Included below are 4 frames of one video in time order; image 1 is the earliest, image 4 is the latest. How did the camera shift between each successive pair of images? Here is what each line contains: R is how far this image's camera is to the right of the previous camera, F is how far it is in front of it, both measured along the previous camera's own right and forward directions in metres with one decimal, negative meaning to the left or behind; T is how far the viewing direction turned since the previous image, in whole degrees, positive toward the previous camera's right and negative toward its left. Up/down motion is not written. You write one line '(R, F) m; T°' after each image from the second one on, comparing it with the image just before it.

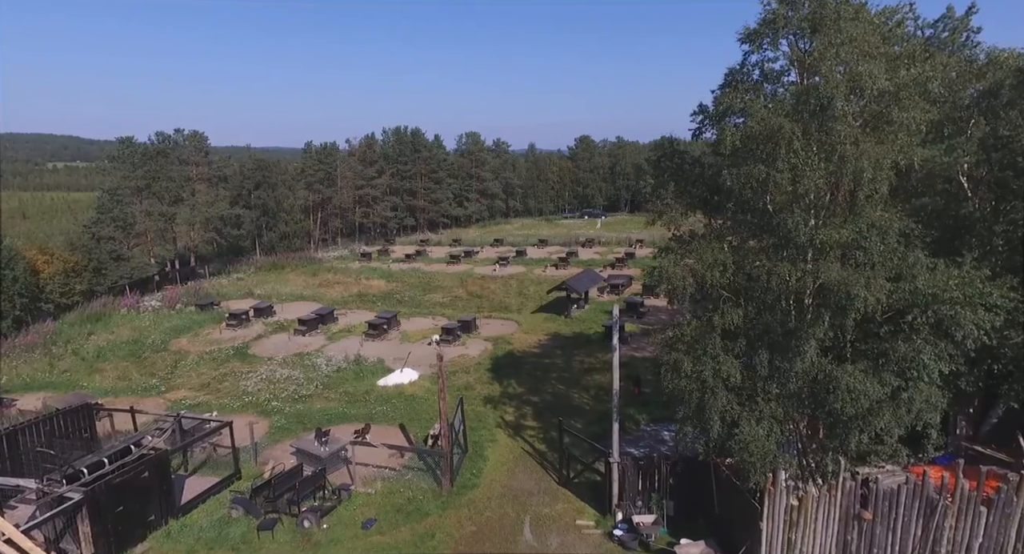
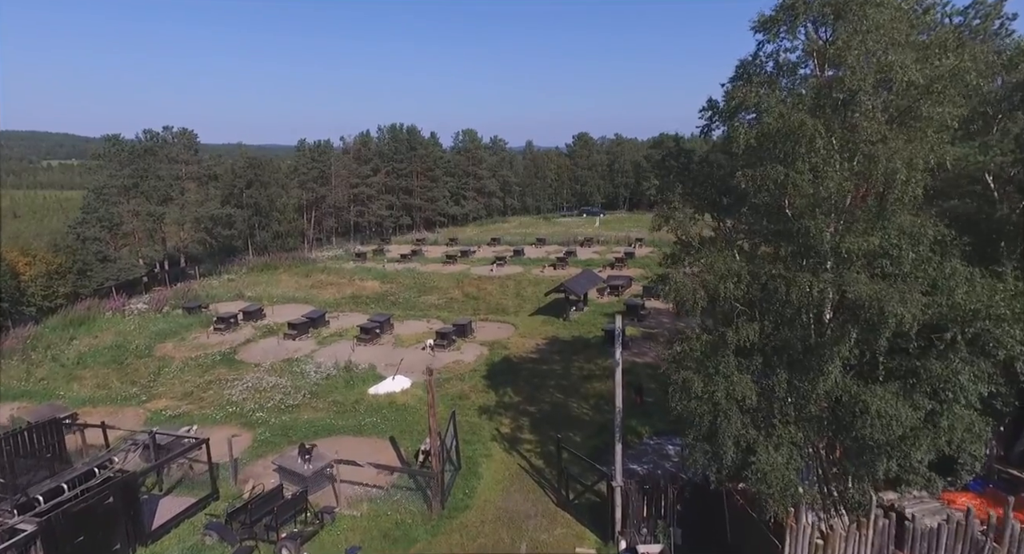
(+0.1, +0.8) m; 0°
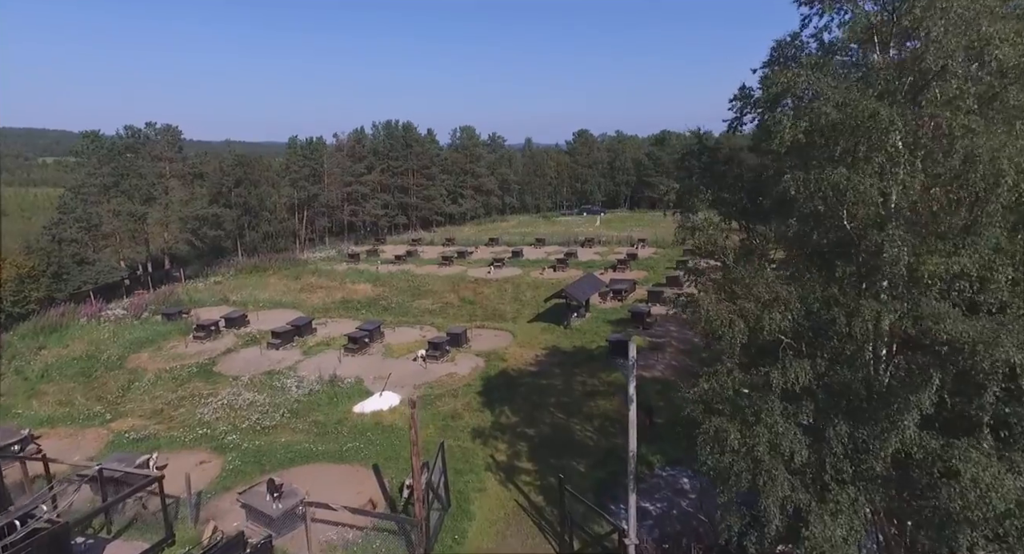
(+0.1, +1.5) m; 0°
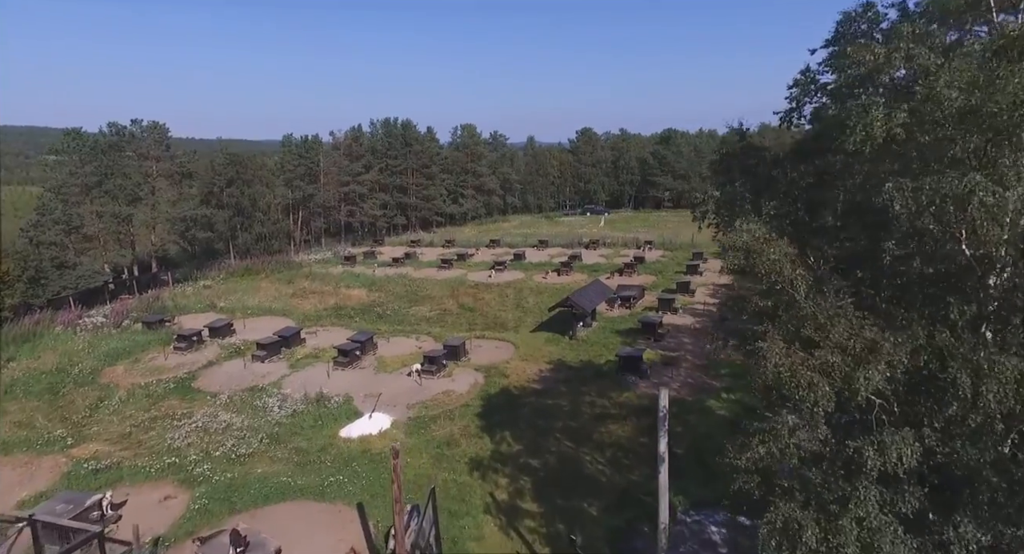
(0.0, +1.6) m; 0°
